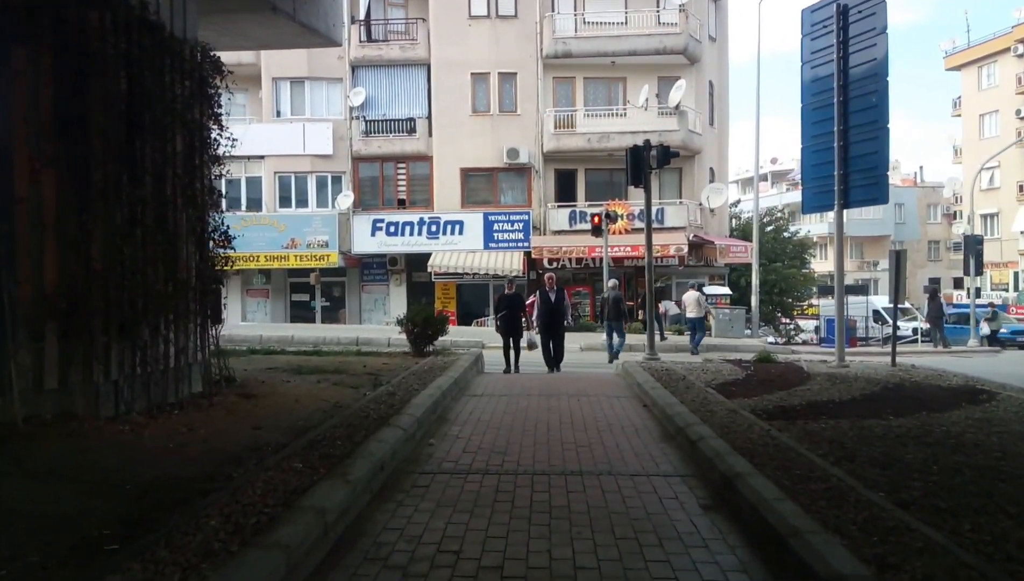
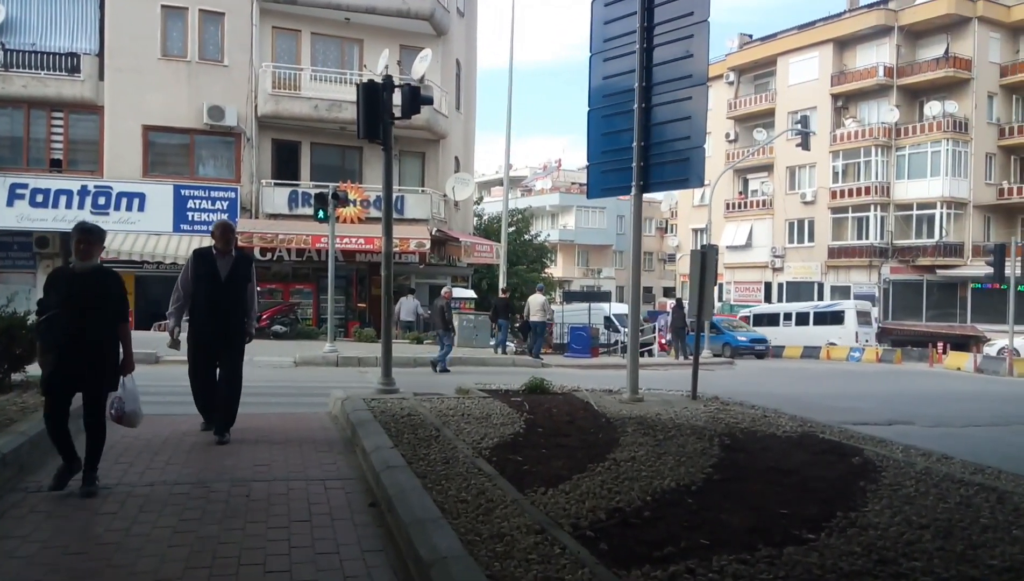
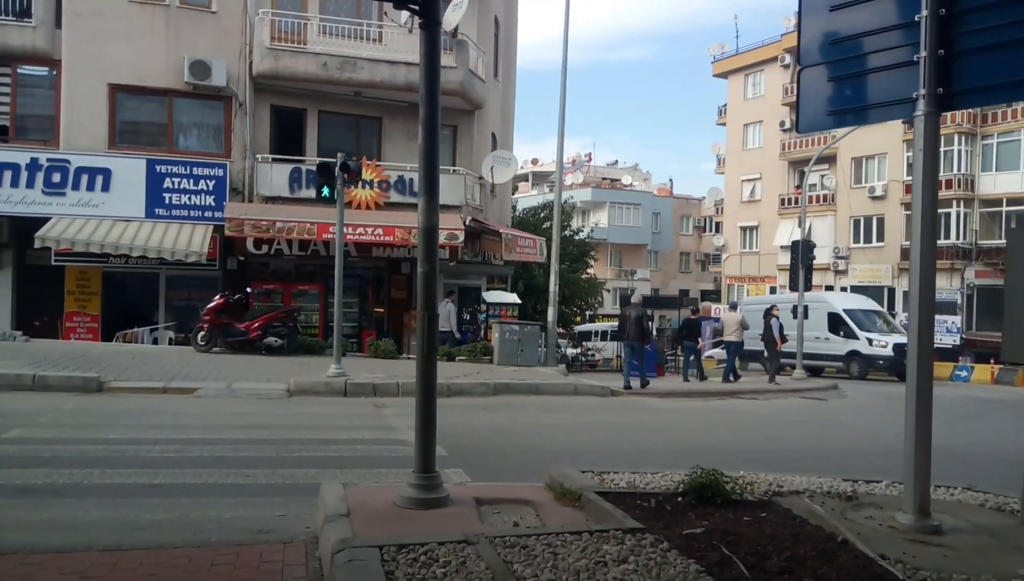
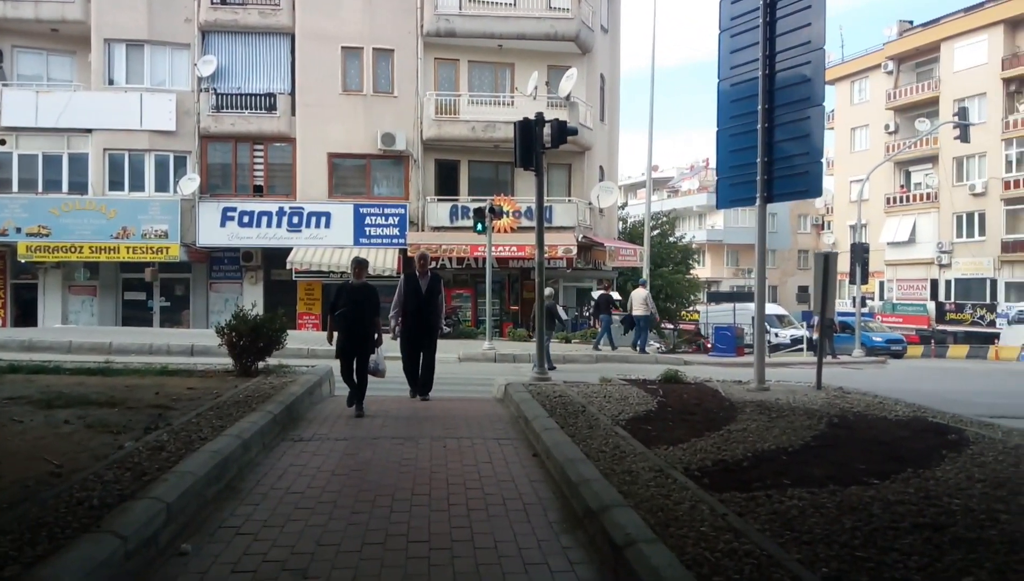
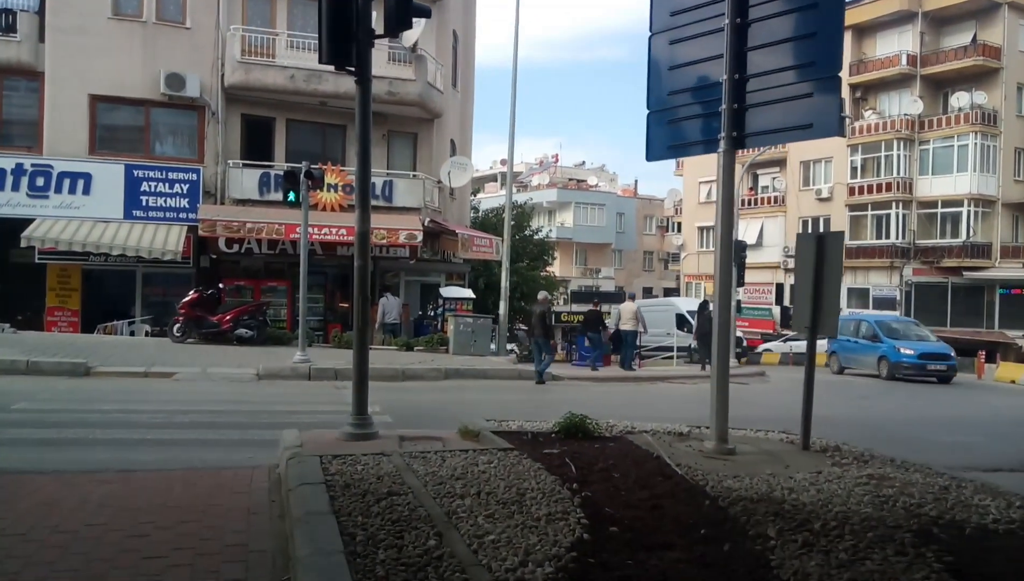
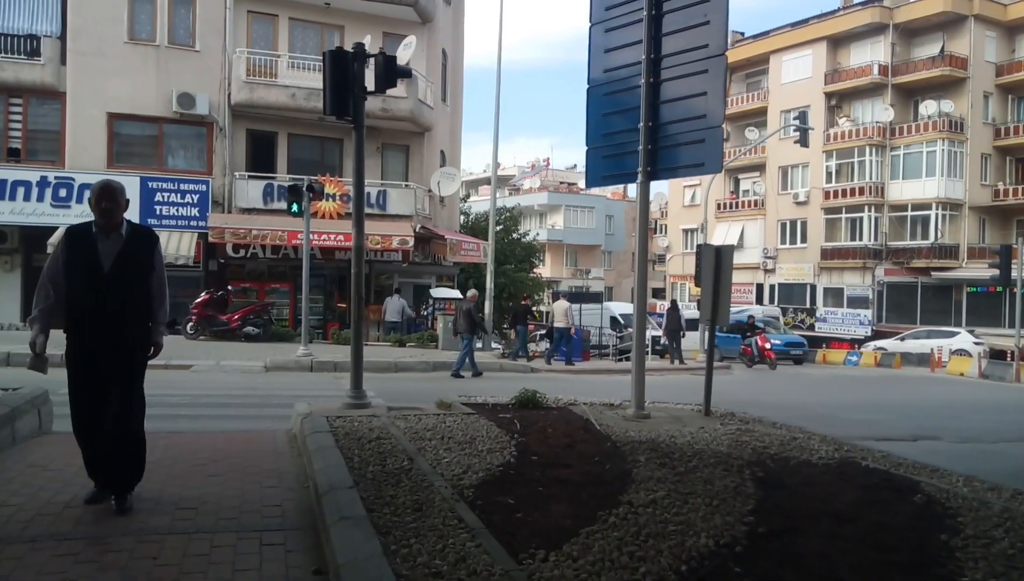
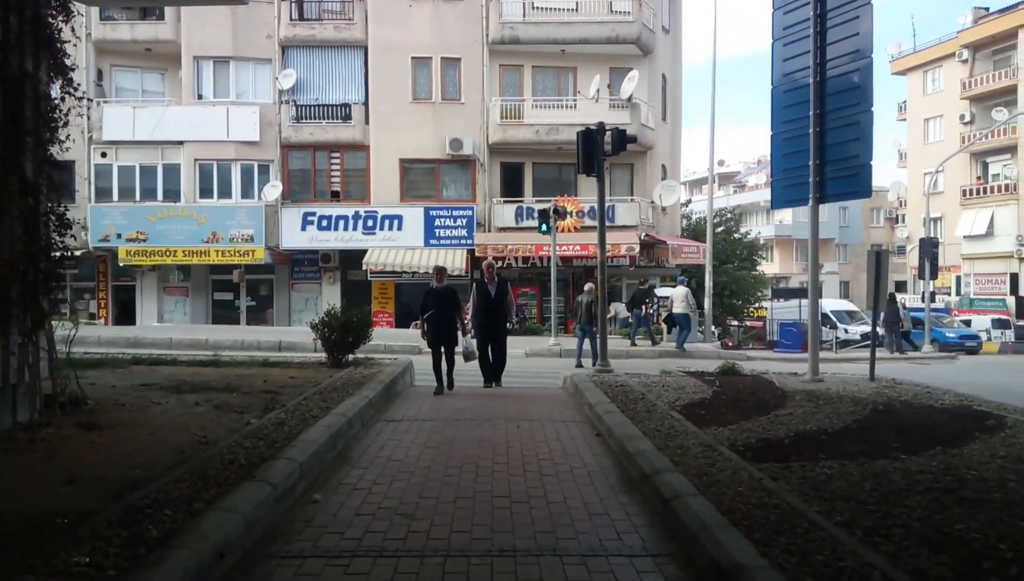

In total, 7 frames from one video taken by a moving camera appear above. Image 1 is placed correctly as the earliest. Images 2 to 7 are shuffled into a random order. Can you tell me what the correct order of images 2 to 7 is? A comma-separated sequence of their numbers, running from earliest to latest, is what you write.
7, 4, 2, 6, 5, 3
